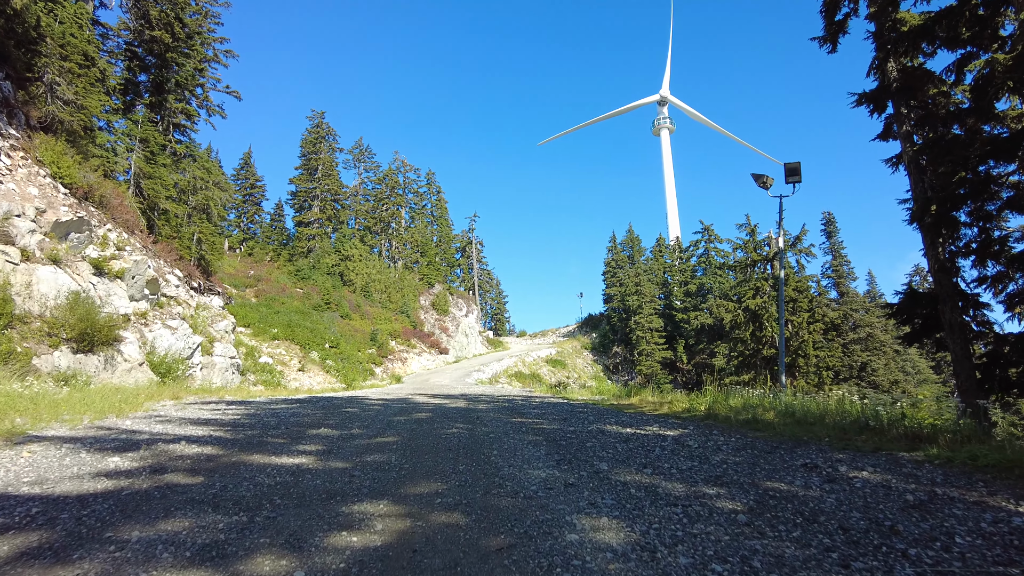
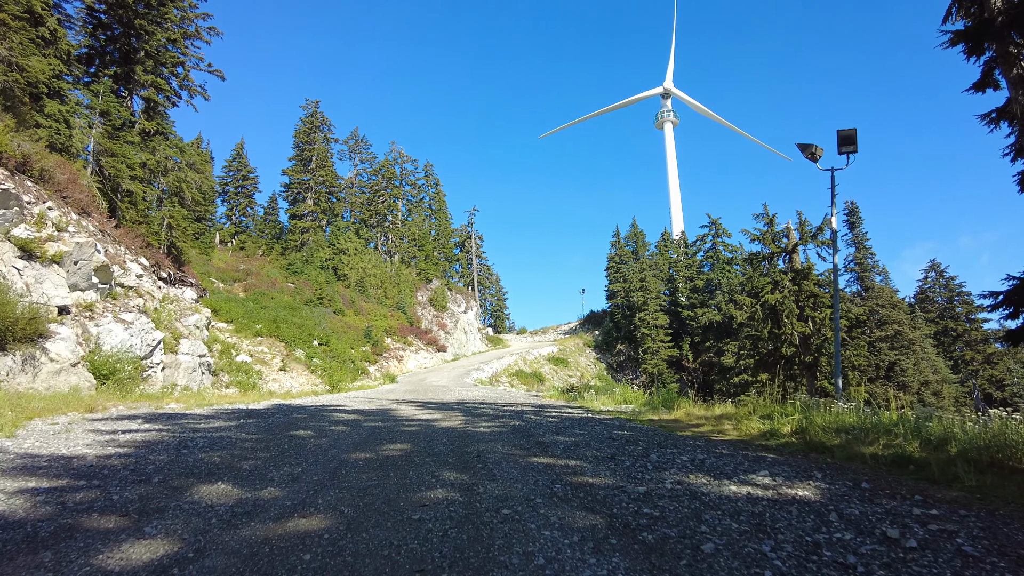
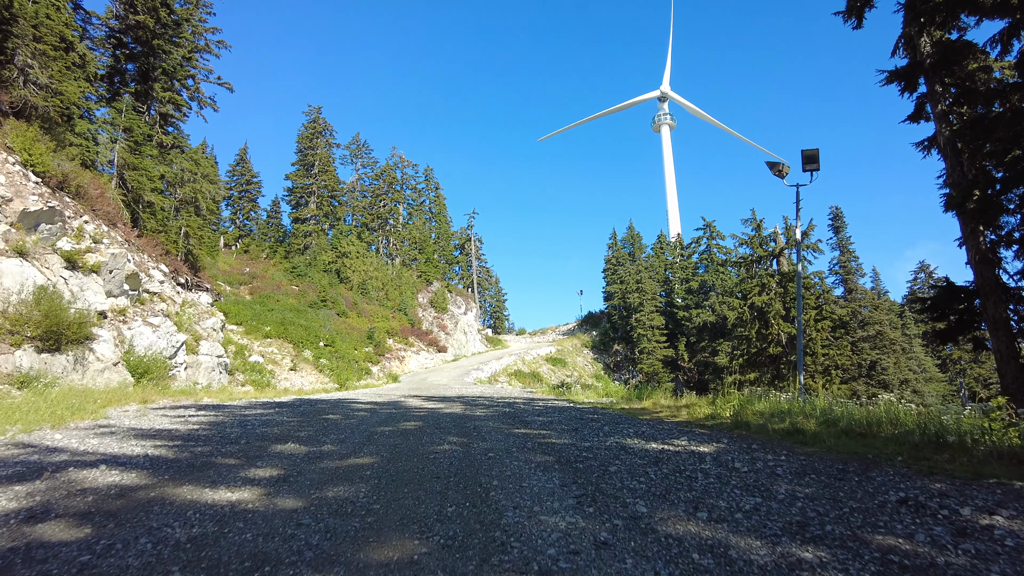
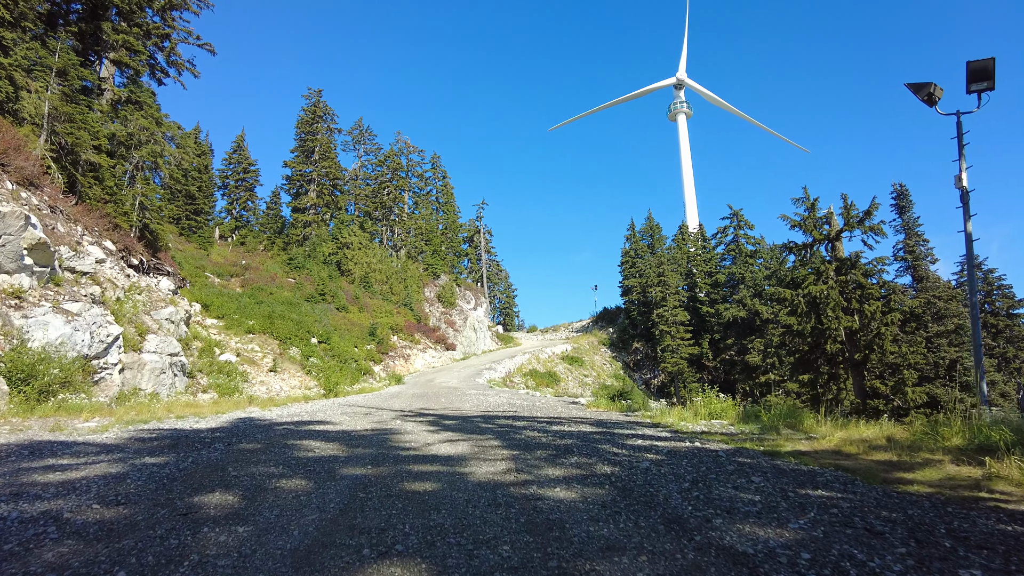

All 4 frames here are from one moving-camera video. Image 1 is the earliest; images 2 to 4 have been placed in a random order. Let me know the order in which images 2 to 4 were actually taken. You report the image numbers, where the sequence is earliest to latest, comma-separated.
3, 2, 4
